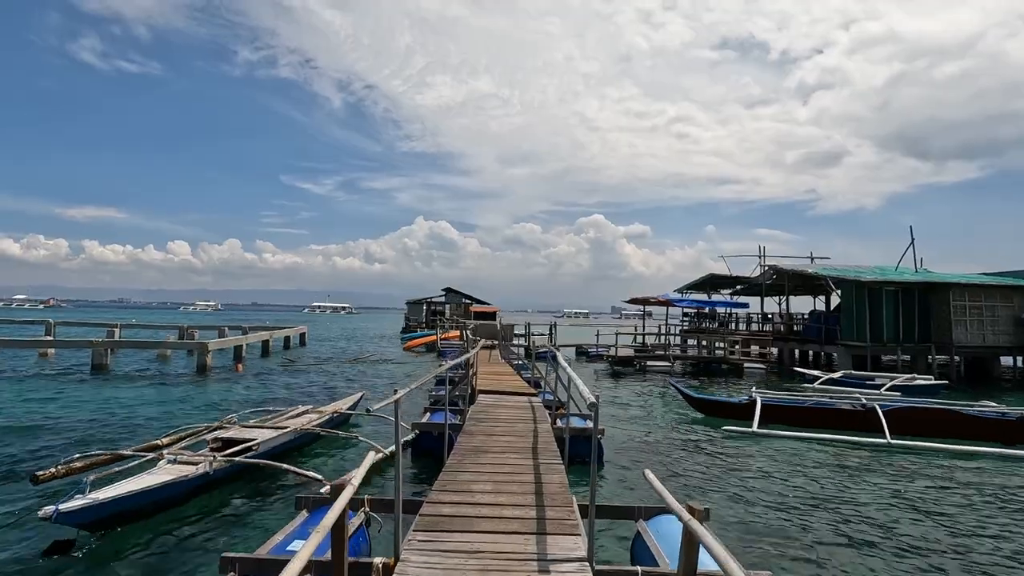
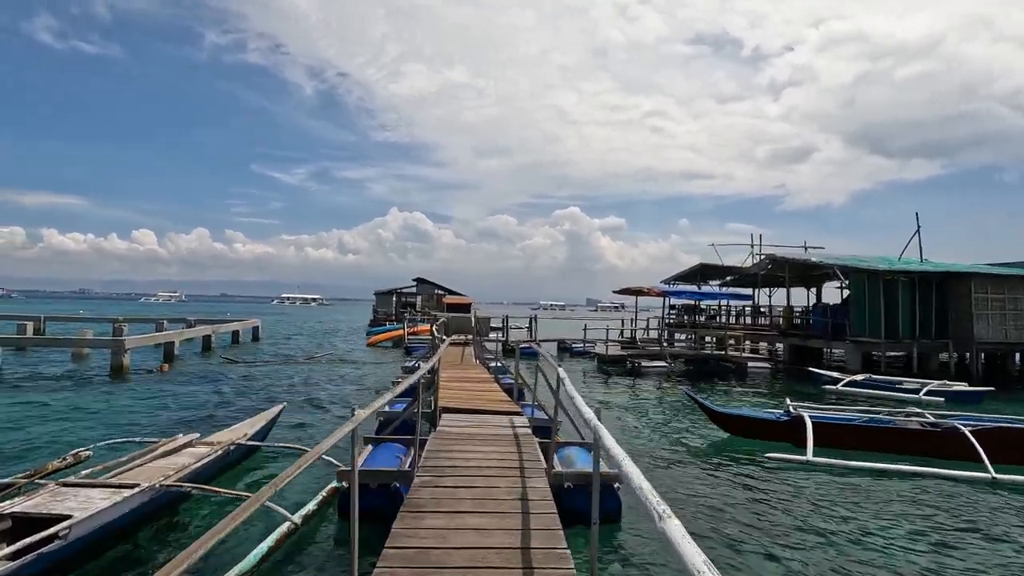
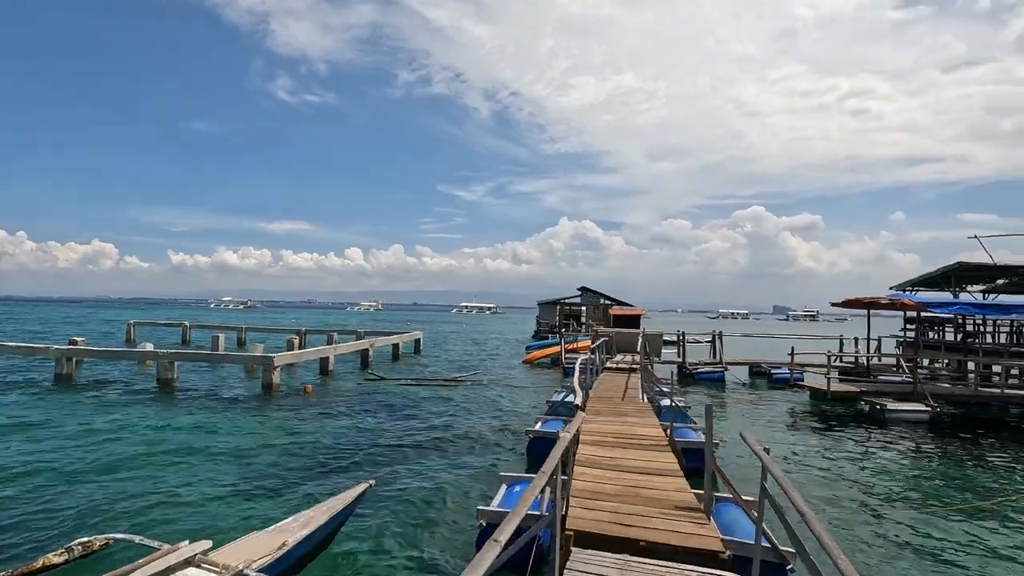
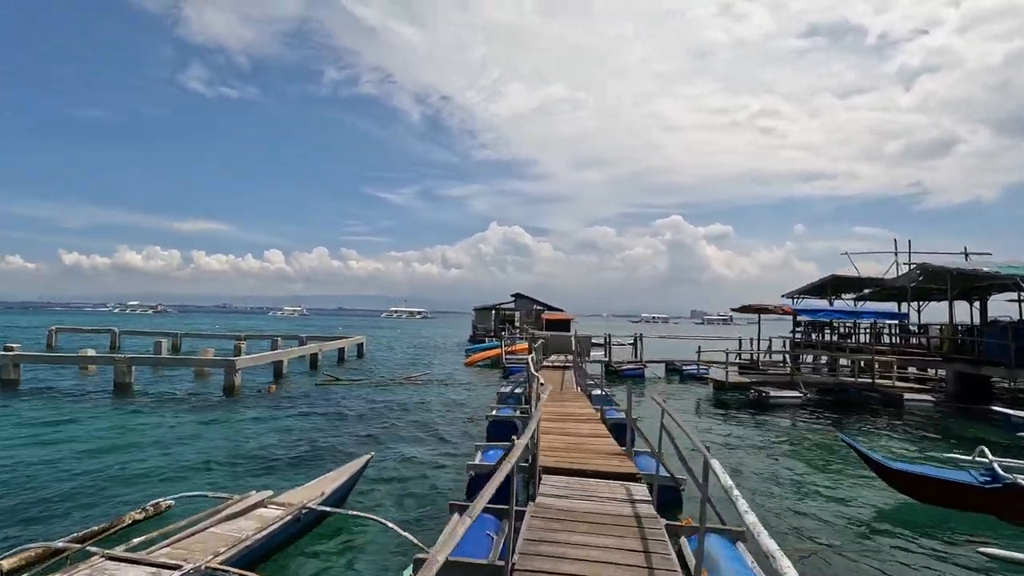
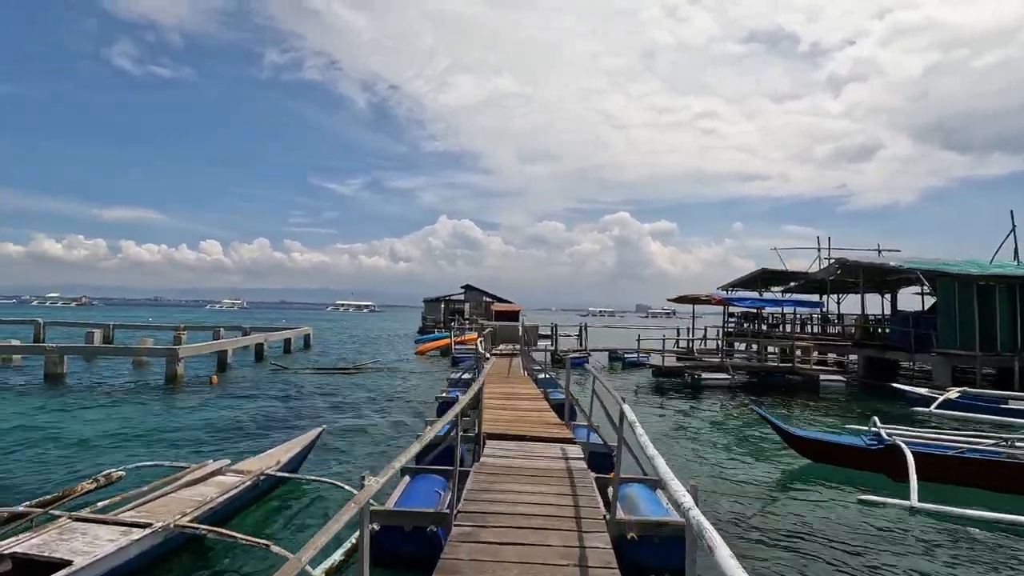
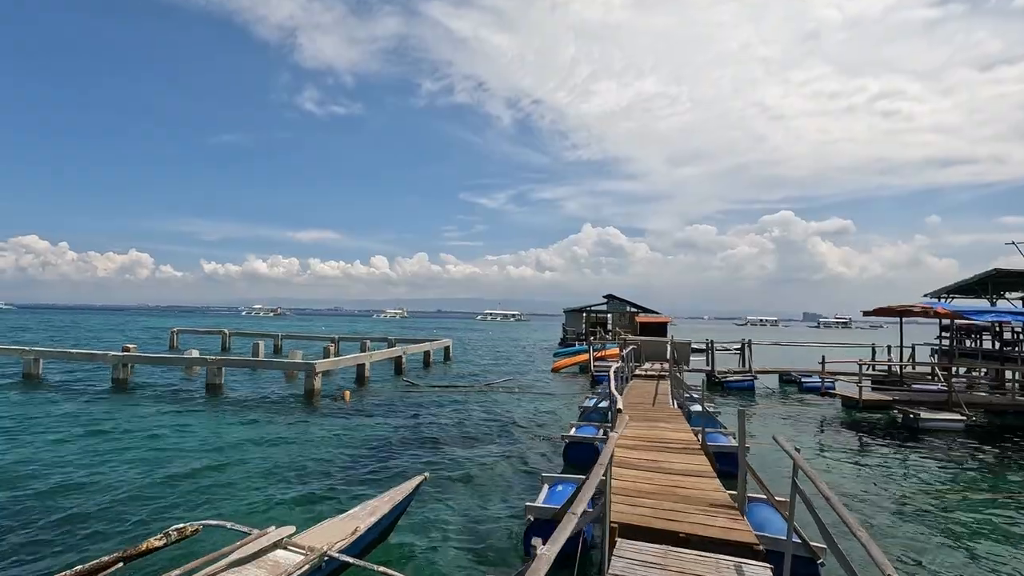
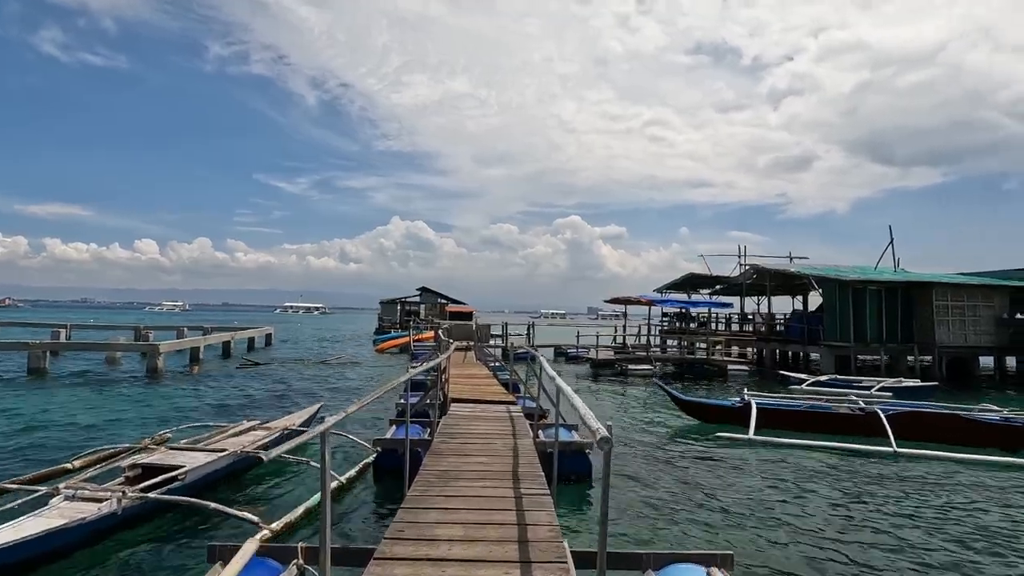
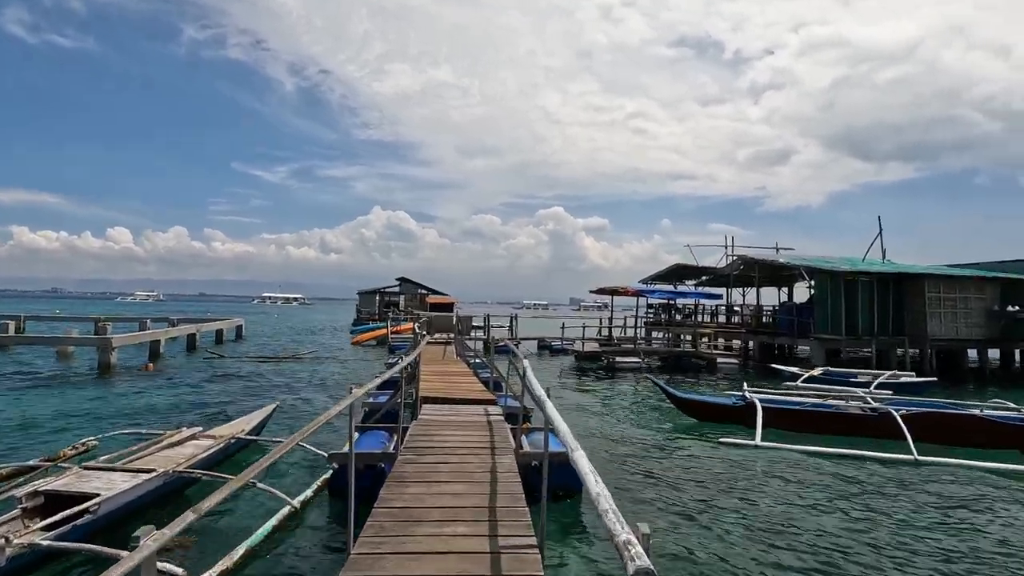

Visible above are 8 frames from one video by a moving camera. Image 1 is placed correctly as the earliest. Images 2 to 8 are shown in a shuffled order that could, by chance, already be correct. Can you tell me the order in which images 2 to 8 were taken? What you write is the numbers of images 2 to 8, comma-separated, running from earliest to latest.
7, 8, 2, 5, 4, 6, 3
